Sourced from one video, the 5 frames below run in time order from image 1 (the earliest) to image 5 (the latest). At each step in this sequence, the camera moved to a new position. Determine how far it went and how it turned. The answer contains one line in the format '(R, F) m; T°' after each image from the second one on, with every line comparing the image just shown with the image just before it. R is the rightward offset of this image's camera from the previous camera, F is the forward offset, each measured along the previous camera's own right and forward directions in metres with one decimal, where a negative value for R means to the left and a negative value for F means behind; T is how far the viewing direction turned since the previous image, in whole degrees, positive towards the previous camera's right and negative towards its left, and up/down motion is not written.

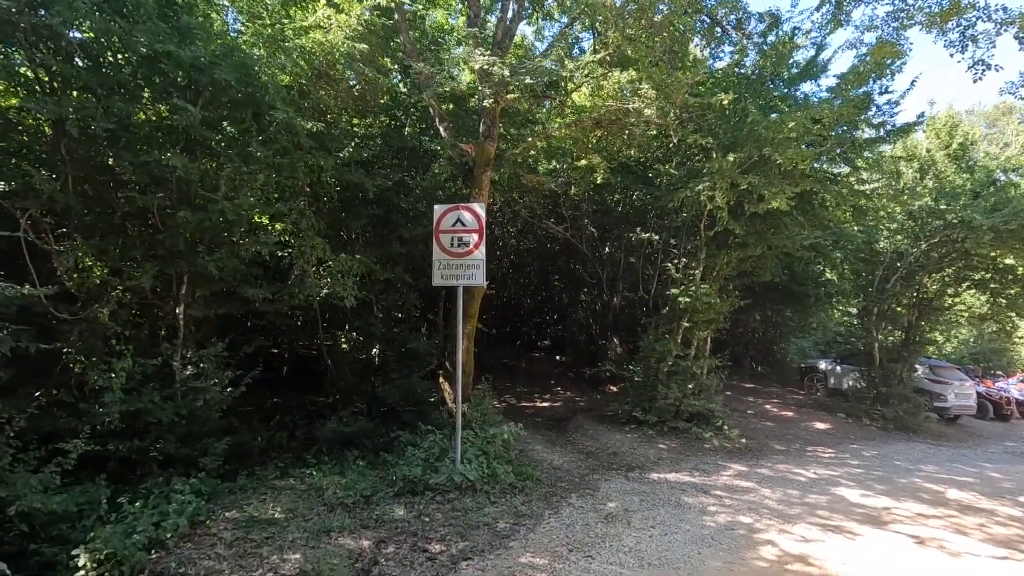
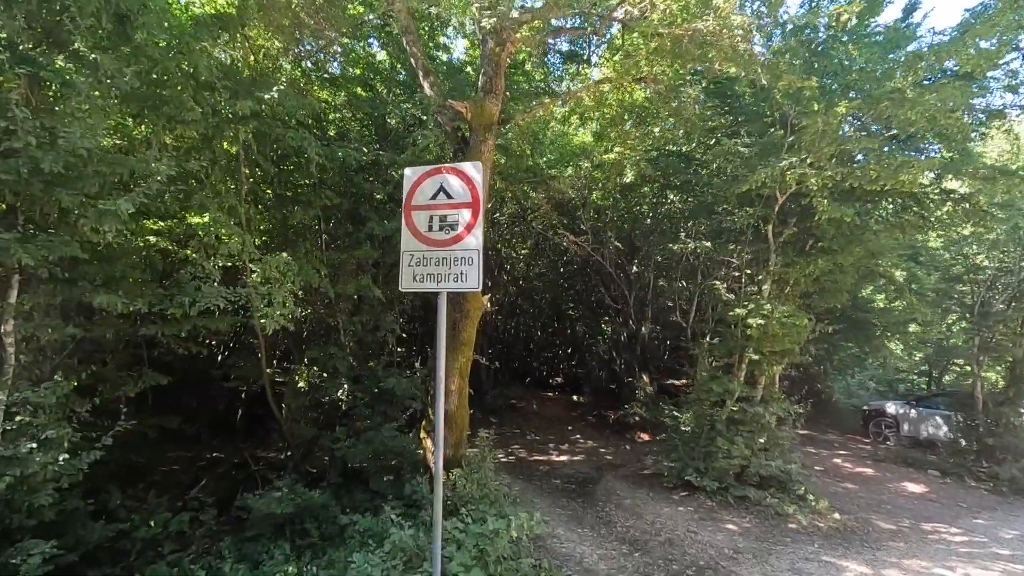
(0.0, +2.6) m; -1°
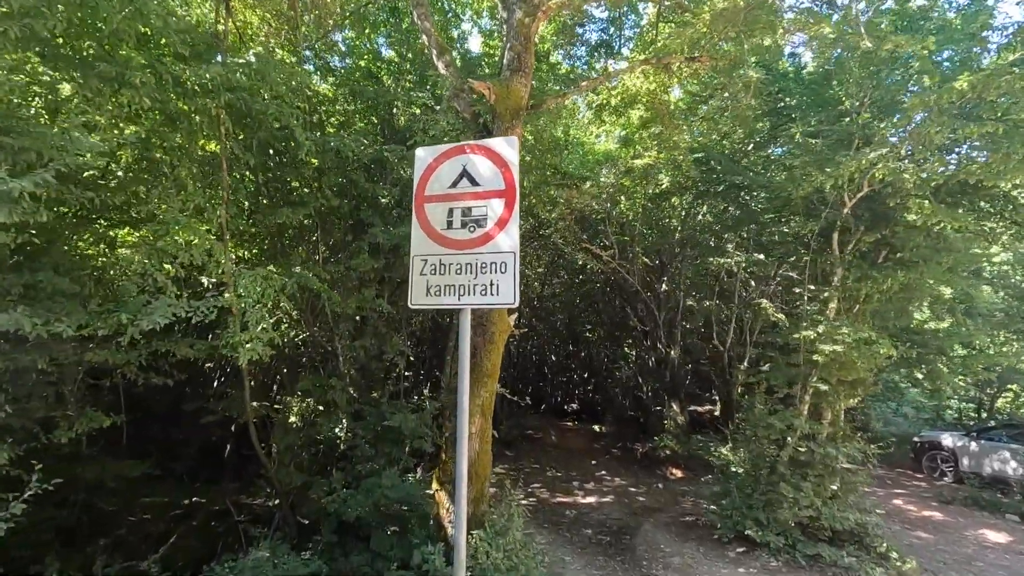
(-0.3, +1.1) m; -1°
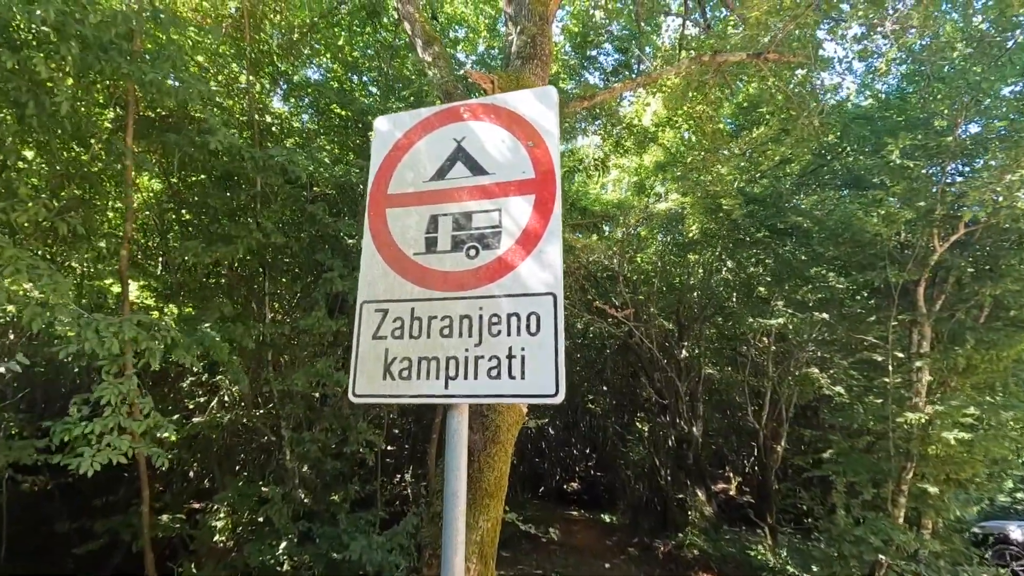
(-0.2, +1.6) m; +1°
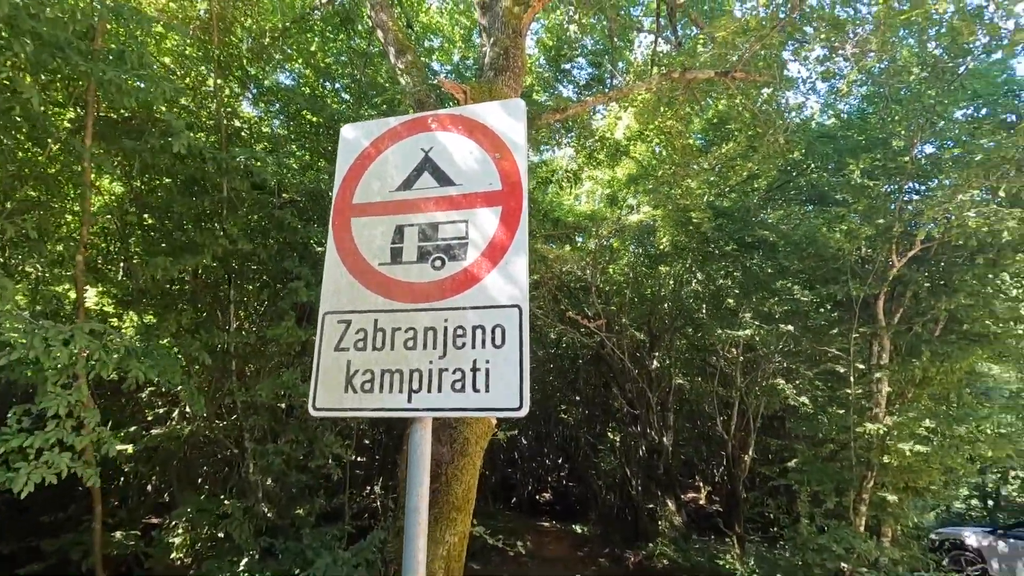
(0.0, 0.0) m; +3°
